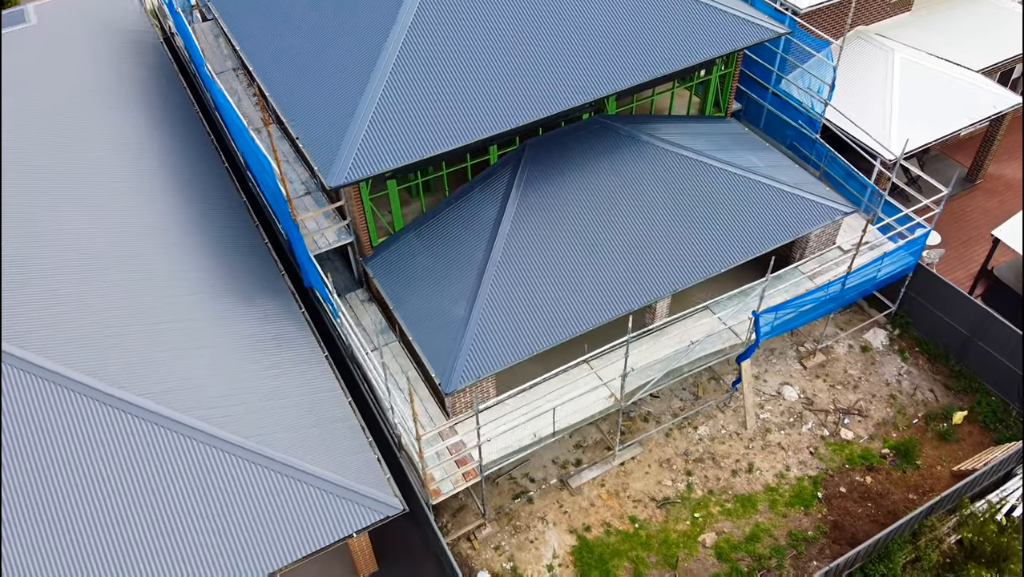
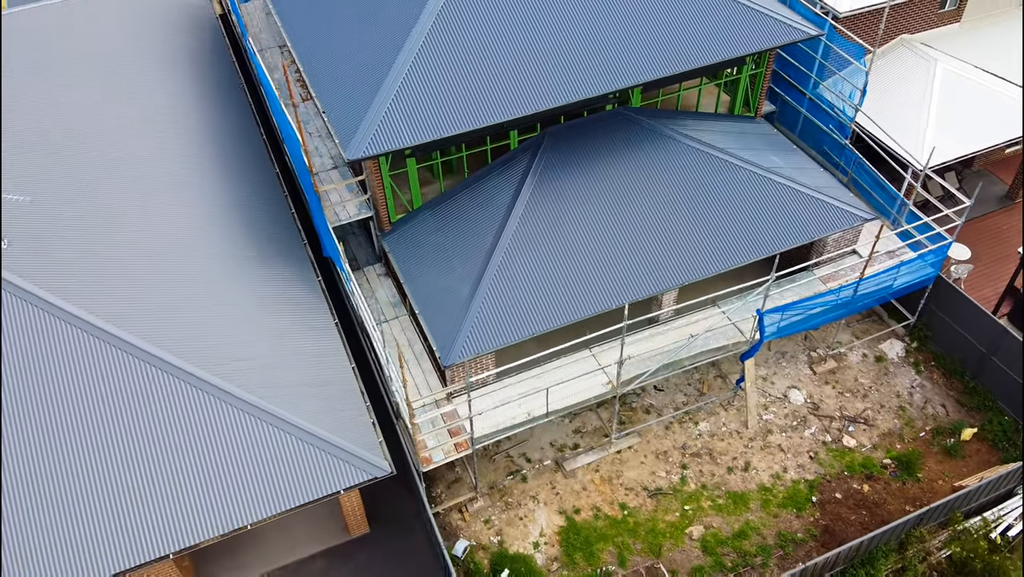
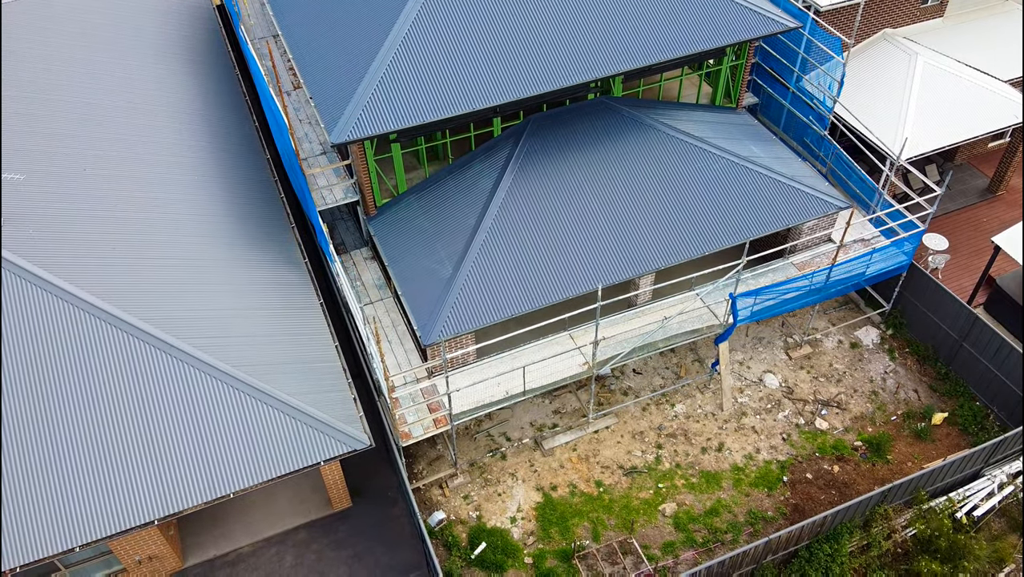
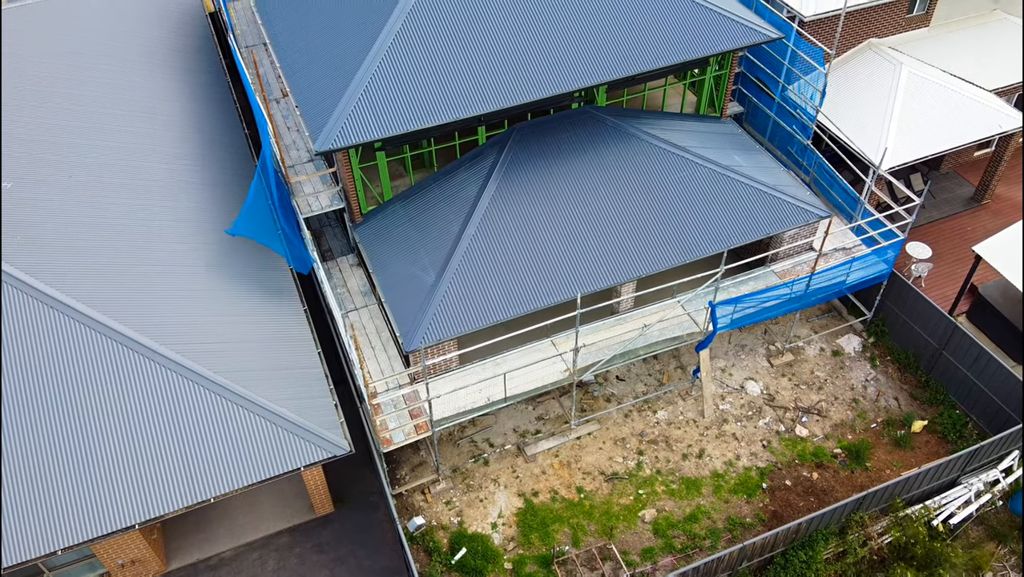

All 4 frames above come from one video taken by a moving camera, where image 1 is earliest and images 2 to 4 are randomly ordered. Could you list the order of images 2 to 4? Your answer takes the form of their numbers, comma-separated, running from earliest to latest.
2, 3, 4
